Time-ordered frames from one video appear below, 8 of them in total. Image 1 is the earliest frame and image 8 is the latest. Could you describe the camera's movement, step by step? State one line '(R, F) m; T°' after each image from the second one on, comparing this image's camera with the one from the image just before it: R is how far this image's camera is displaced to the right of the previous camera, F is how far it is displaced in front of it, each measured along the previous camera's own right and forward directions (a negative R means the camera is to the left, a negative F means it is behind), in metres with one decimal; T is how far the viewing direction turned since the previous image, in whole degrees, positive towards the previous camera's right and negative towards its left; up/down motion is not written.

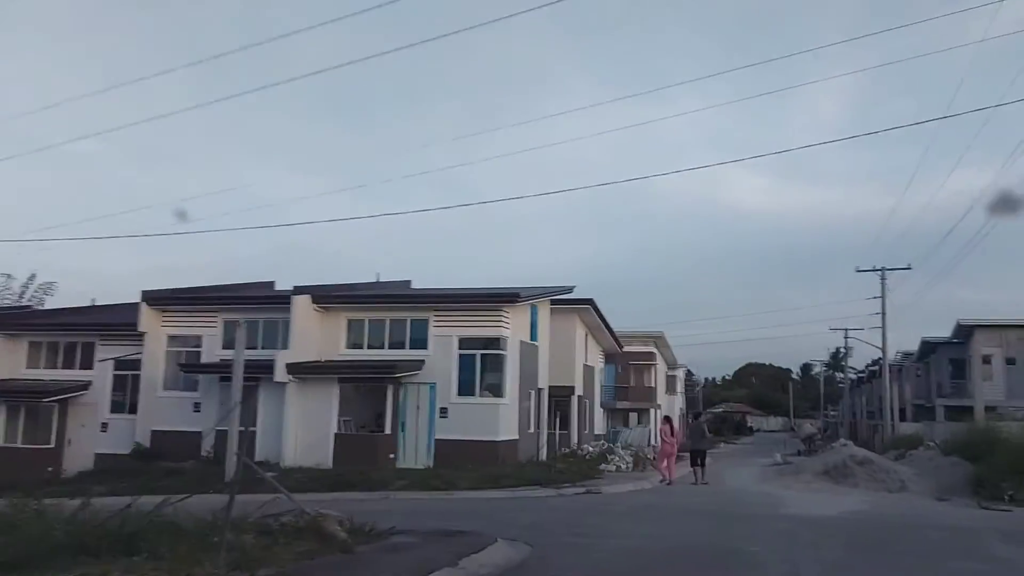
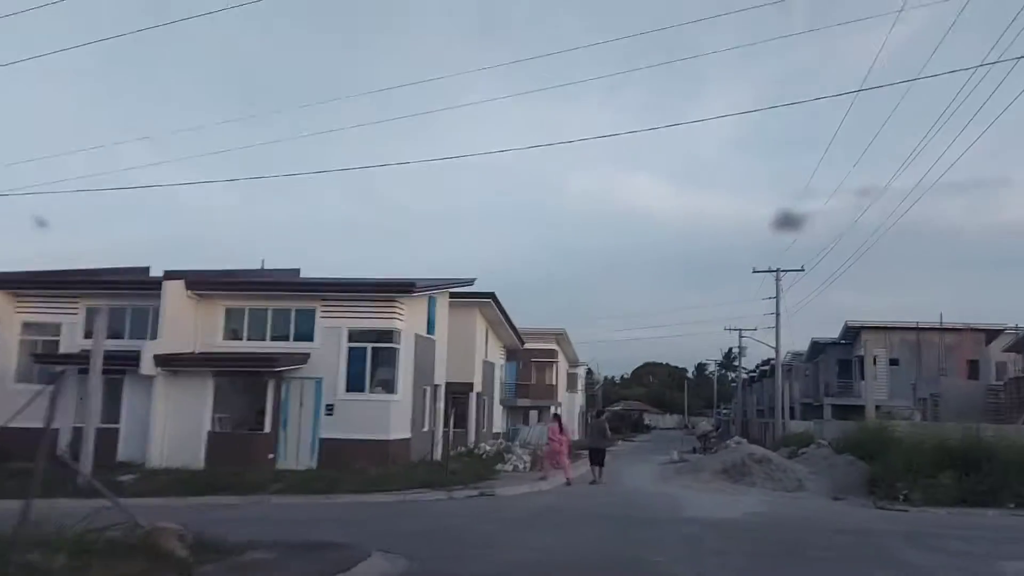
(+0.3, +1.6) m; +7°
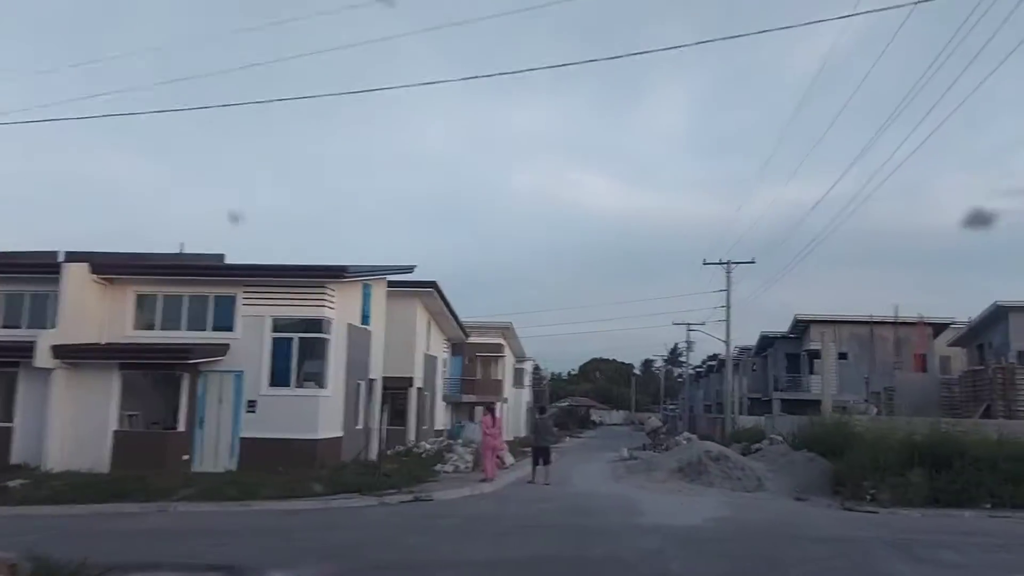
(+0.2, +2.2) m; +4°
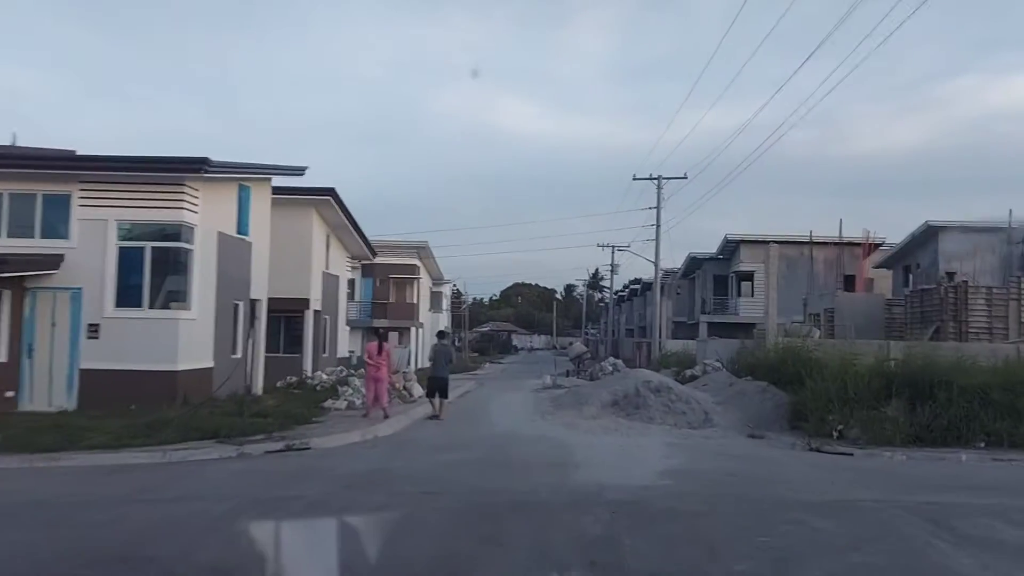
(+0.4, +4.3) m; +6°
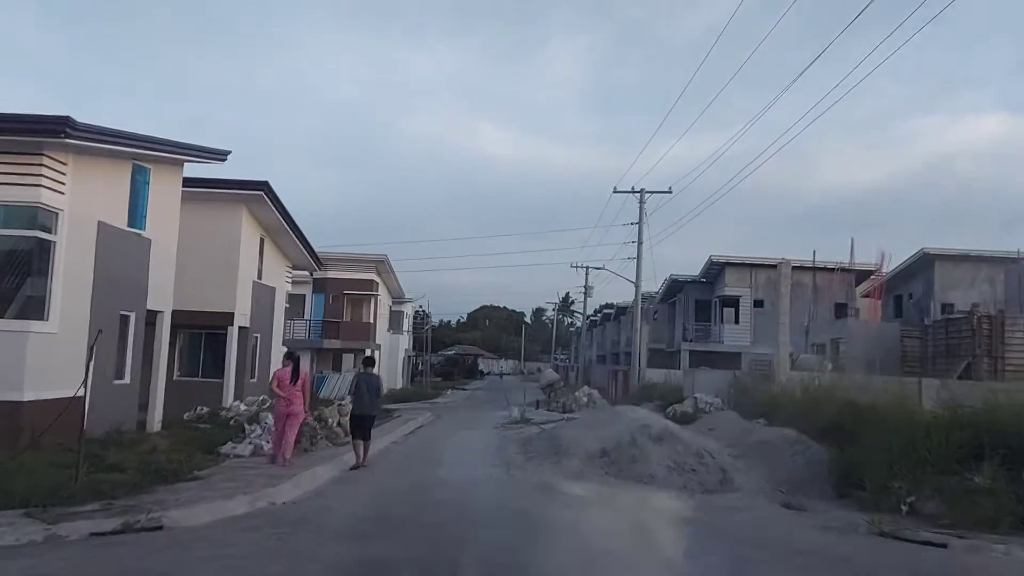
(+0.2, +4.9) m; +2°
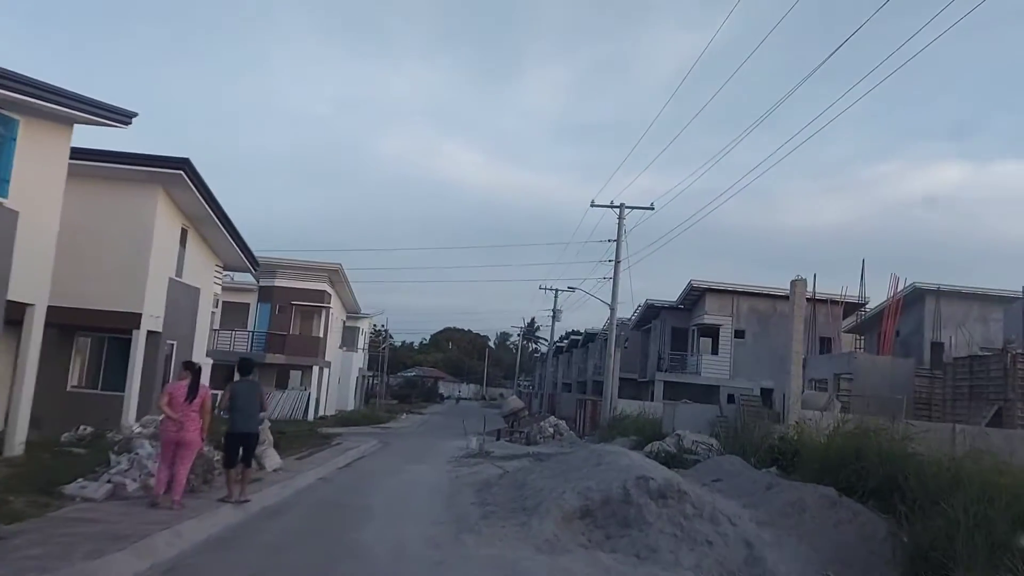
(+0.1, +4.1) m; +2°
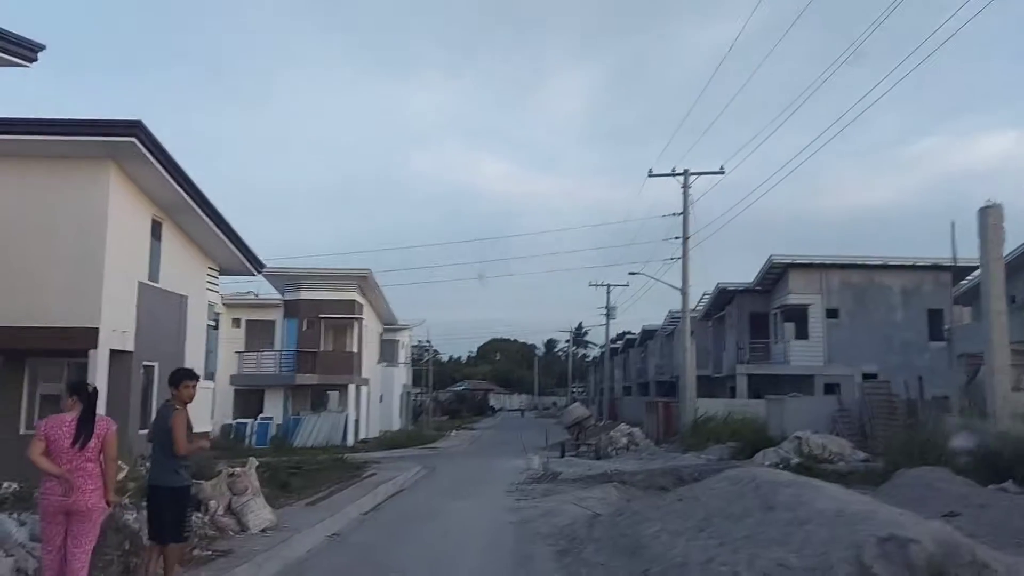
(-0.5, +5.8) m; -3°
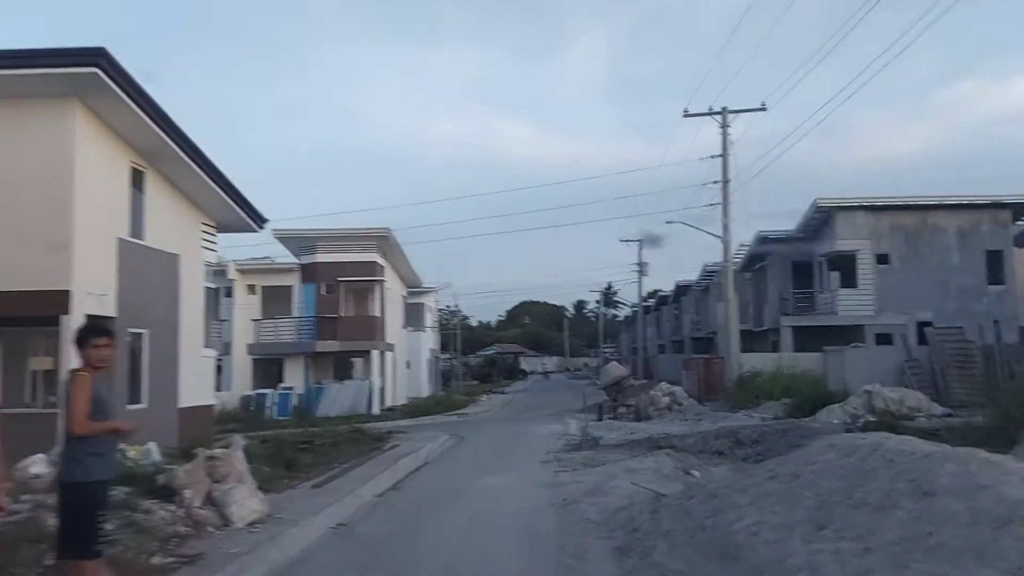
(-0.1, +2.5) m; -2°
